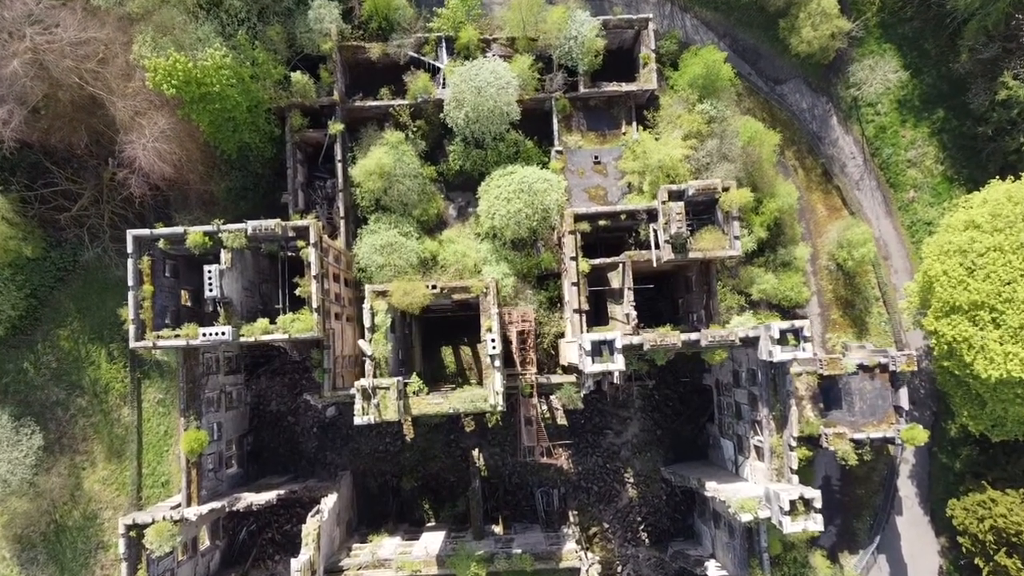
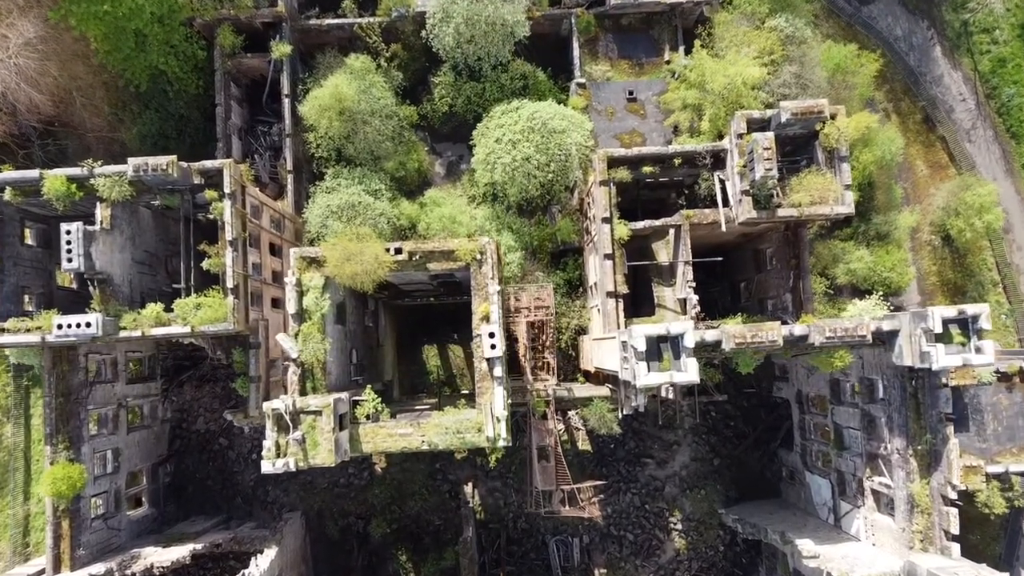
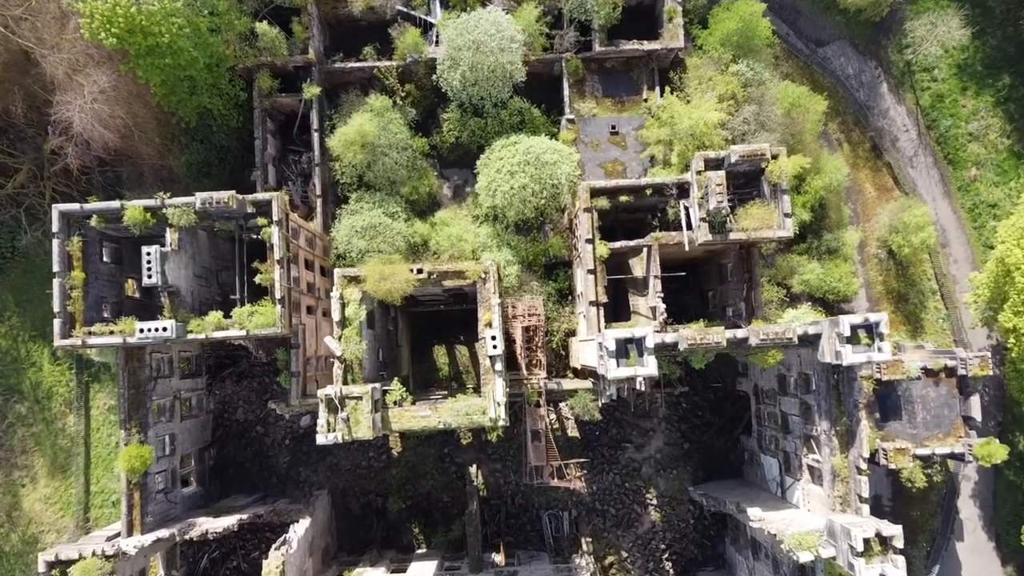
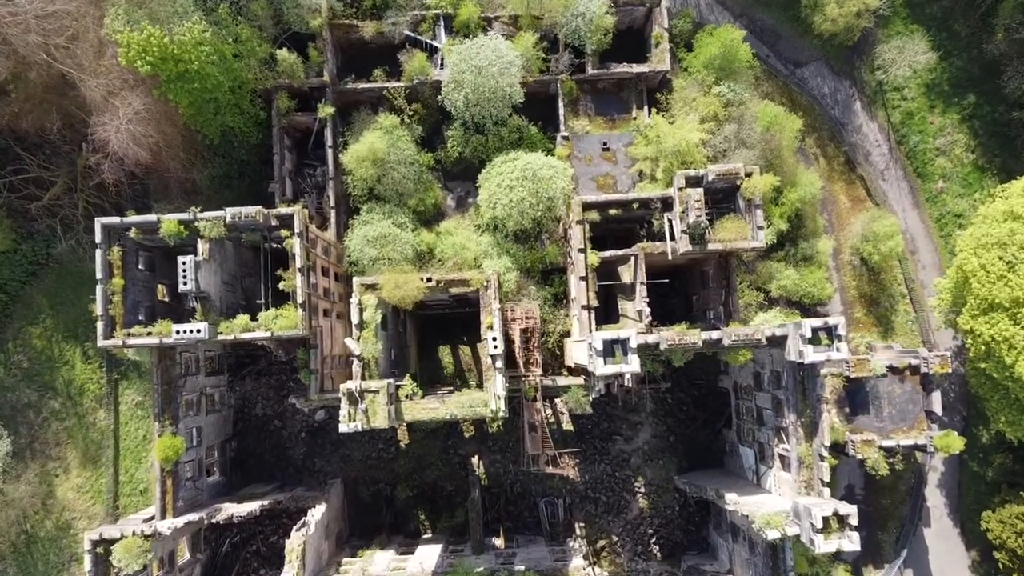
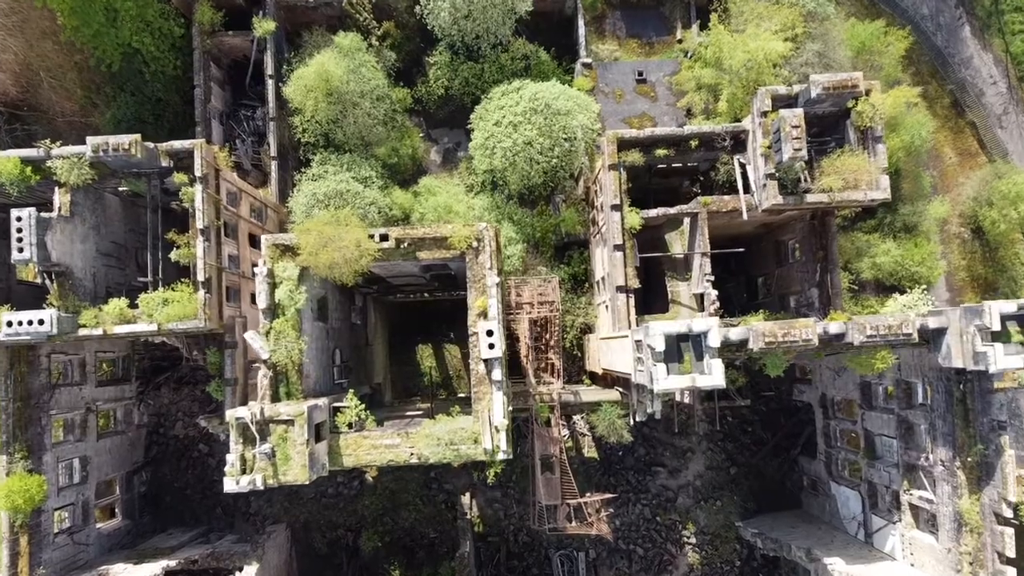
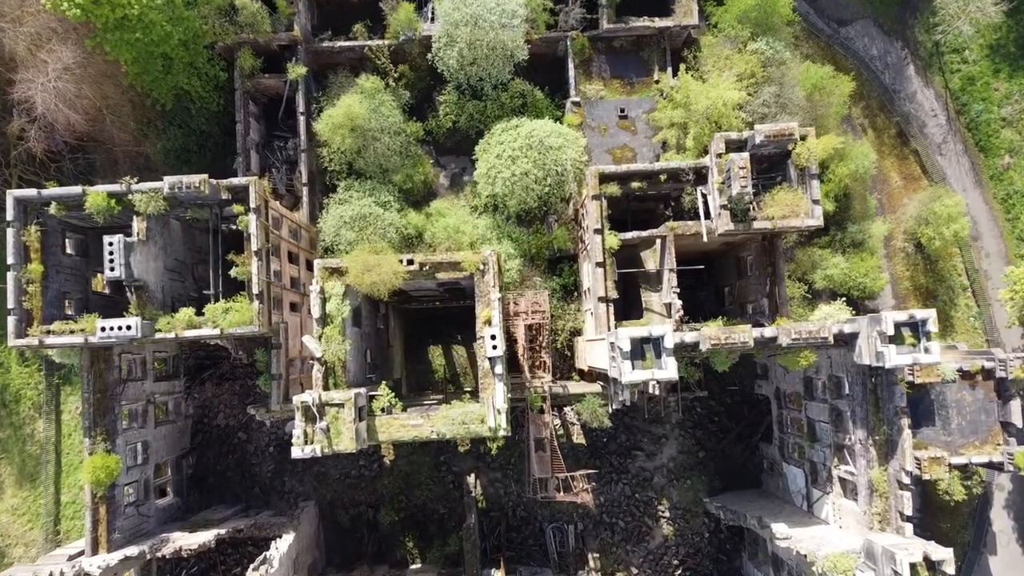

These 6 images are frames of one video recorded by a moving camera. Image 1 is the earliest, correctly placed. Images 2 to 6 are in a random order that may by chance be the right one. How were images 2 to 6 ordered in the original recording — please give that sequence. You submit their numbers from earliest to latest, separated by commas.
4, 3, 6, 2, 5
